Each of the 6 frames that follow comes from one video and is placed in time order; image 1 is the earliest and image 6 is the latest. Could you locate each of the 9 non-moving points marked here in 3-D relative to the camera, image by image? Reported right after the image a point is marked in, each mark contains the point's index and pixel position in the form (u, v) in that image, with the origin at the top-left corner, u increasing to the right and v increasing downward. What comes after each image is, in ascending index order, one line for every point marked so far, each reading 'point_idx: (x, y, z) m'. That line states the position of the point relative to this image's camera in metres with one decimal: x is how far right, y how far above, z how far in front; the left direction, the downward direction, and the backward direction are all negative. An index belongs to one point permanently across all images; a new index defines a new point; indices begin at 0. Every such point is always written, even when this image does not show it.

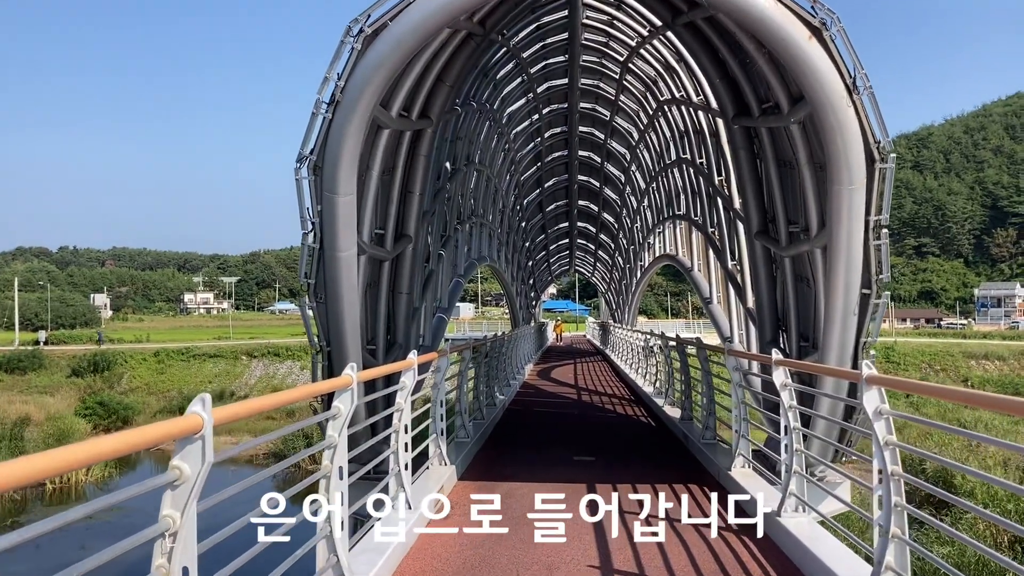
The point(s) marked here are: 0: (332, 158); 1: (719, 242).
0: (-1.5, +1.1, +8.1) m
1: (+4.2, +0.9, +19.3) m
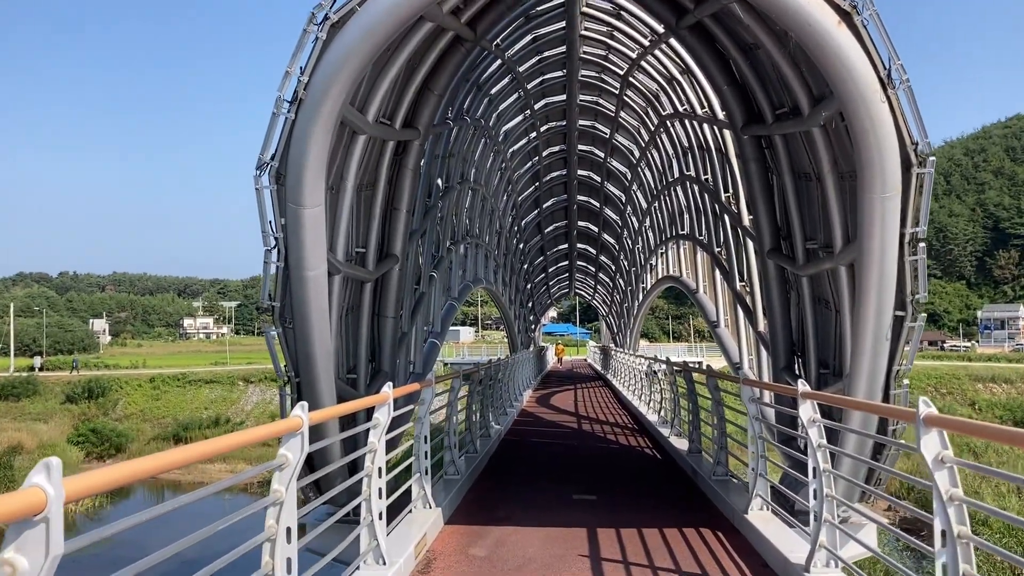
0: (-1.6, +0.9, +7.1) m
1: (+4.1, +0.5, +18.4) m
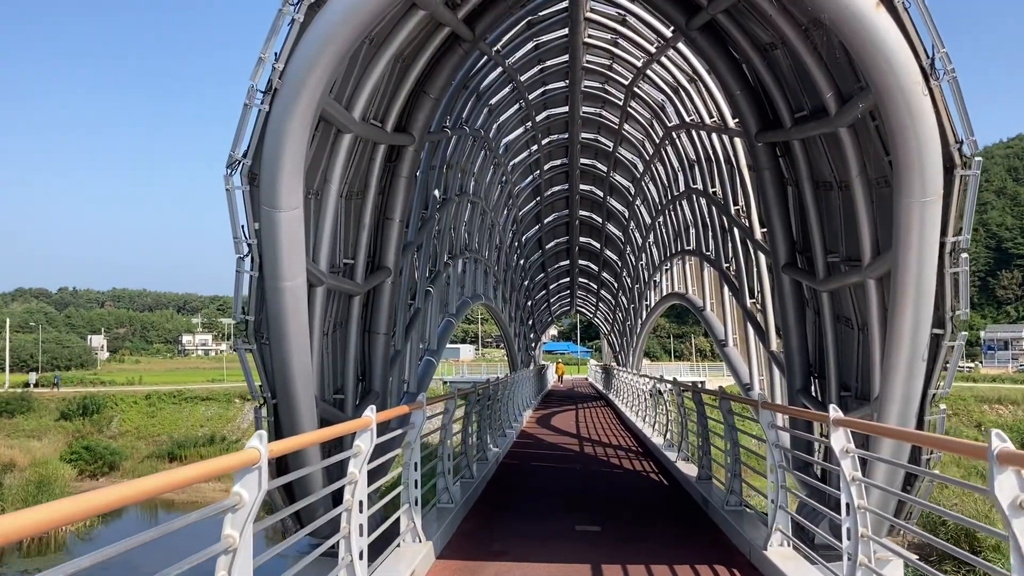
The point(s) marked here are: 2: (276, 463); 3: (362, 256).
0: (-1.6, +0.9, +6.4) m
1: (+4.1, +0.2, +17.6) m
2: (-2.1, -1.5, +8.4) m
3: (-1.6, +0.3, +10.2) m
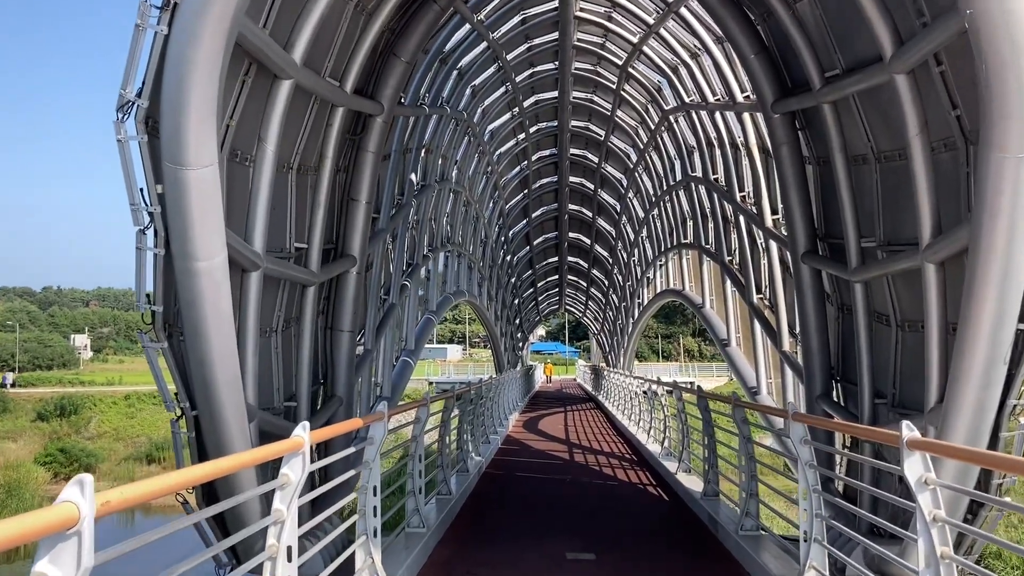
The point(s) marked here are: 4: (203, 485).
0: (-1.7, +1.0, +4.9) m
1: (+3.8, +0.3, +16.2) m
2: (-2.2, -1.4, +6.9) m
3: (-1.8, +0.4, +8.7) m
4: (-2.2, -1.4, +7.0) m
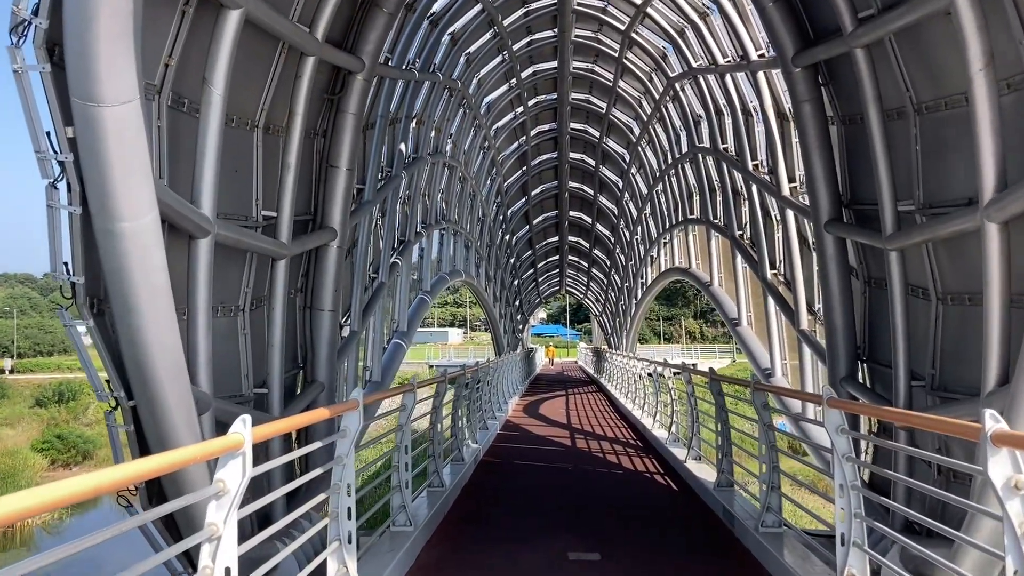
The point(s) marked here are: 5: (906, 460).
0: (-1.8, +1.1, +4.0) m
1: (+3.8, +0.6, +15.3) m
2: (-2.3, -1.2, +6.0) m
3: (-1.8, +0.7, +7.8) m
4: (-2.3, -1.2, +6.1) m
5: (+3.3, -1.5, +8.2) m
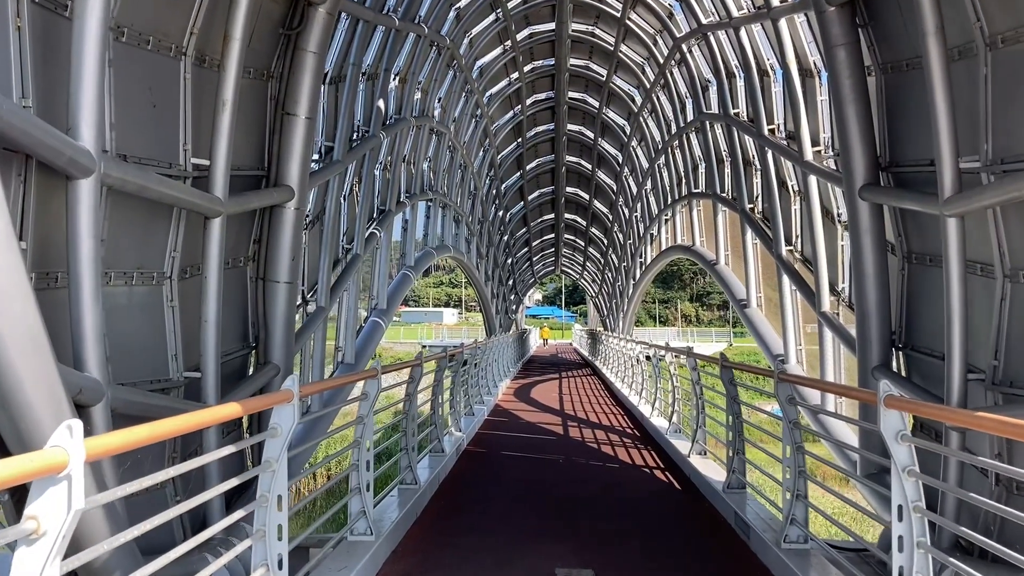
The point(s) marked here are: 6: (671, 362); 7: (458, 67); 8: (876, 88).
0: (-1.9, +1.3, +2.6) m
1: (+3.6, +1.0, +14.0) m
2: (-2.4, -1.0, +4.8) m
3: (-1.9, +0.9, +6.4) m
4: (-2.4, -1.0, +4.8) m
5: (+3.2, -1.3, +6.9) m
6: (+2.3, -1.1, +14.0) m
7: (-1.0, +4.1, +18.0) m
8: (+3.1, +1.7, +8.3) m
